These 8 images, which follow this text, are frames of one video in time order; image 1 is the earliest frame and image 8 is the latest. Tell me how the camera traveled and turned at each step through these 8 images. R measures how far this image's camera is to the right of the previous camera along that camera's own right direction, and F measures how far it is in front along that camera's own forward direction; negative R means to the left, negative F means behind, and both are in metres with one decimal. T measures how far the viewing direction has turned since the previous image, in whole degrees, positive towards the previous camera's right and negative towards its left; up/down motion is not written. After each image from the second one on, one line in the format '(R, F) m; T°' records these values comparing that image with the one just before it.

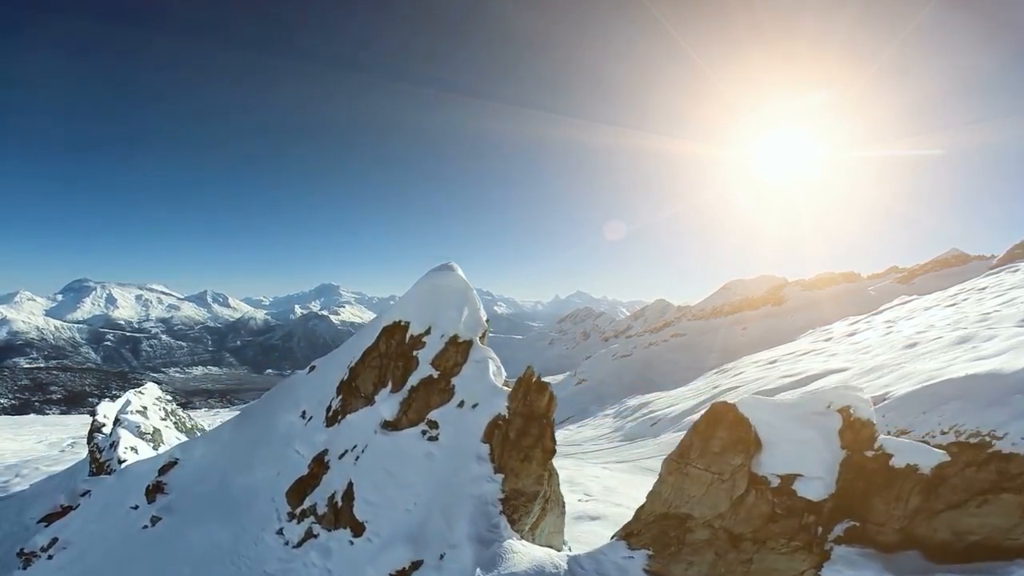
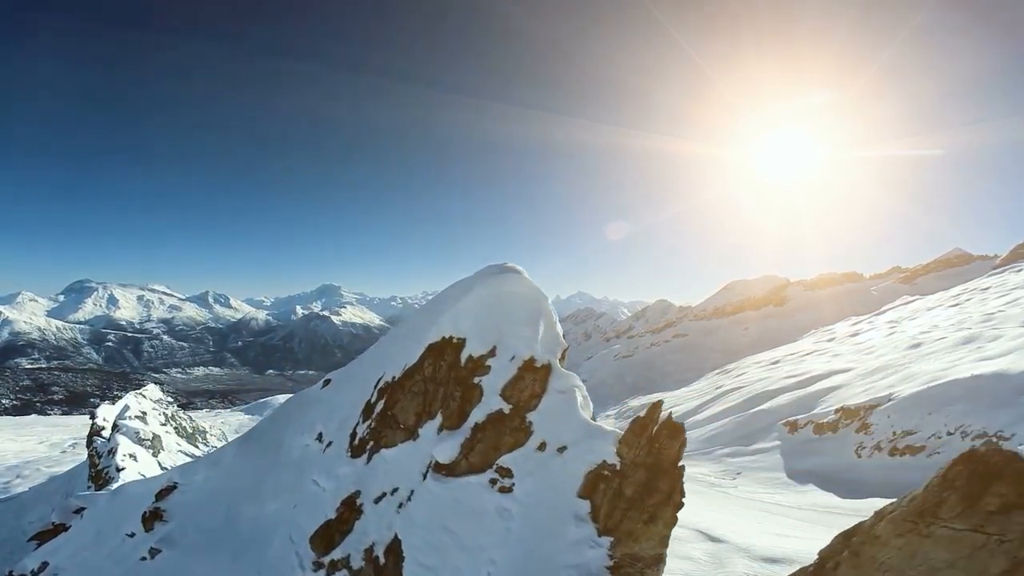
(-1.1, +1.5) m; 0°
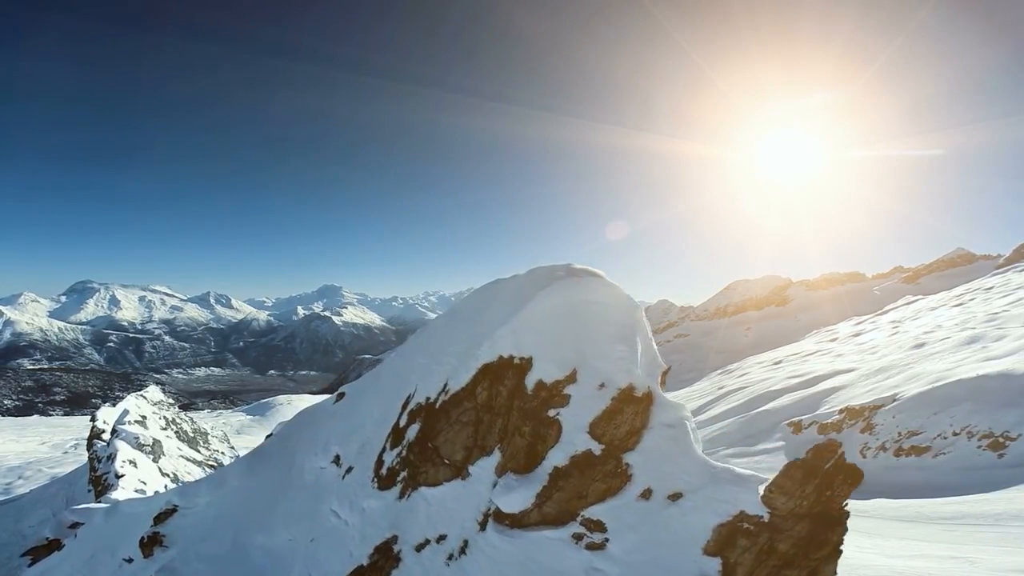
(-0.8, +1.1) m; 0°
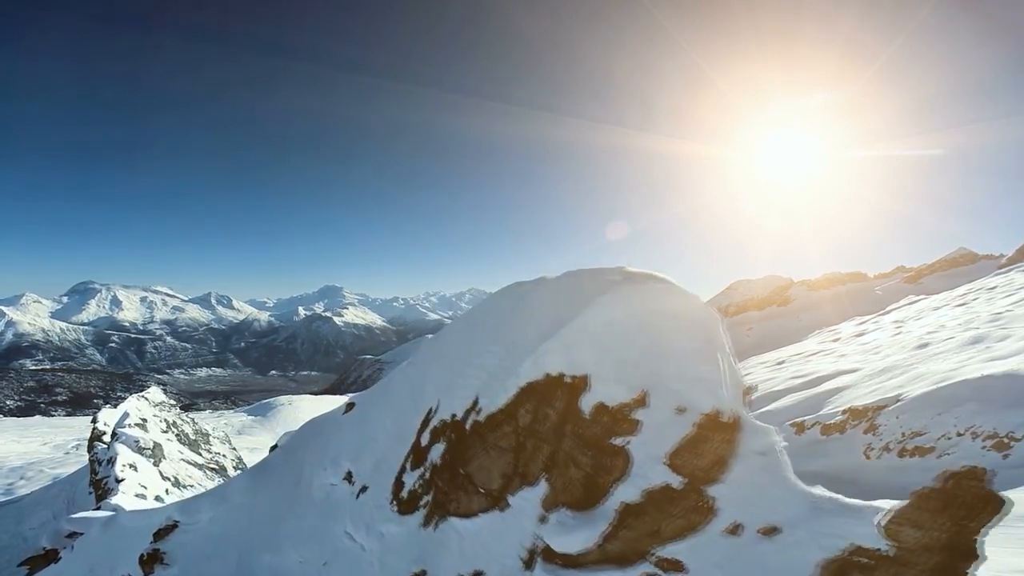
(-0.5, +0.7) m; 0°
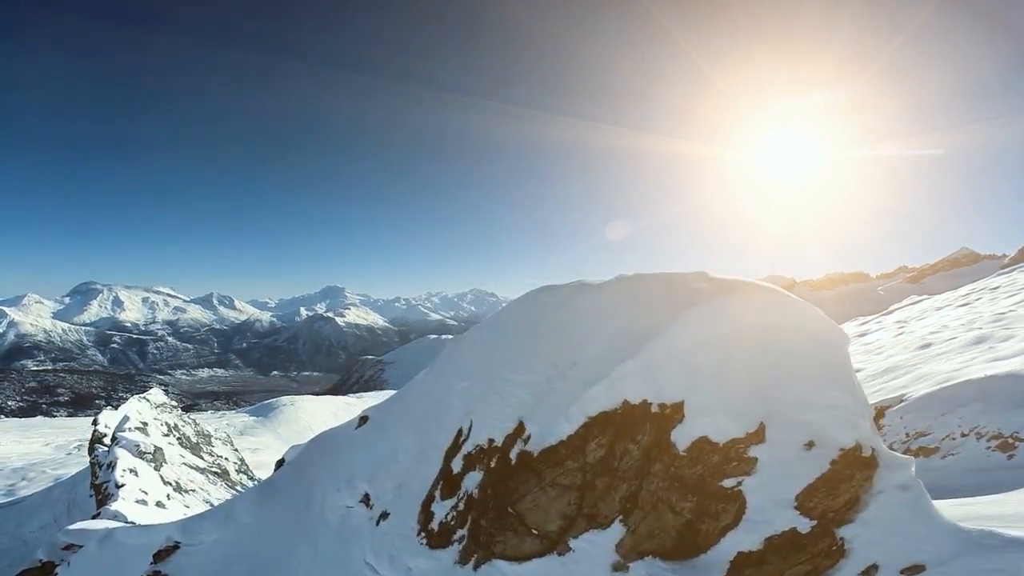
(-0.5, +0.7) m; 0°
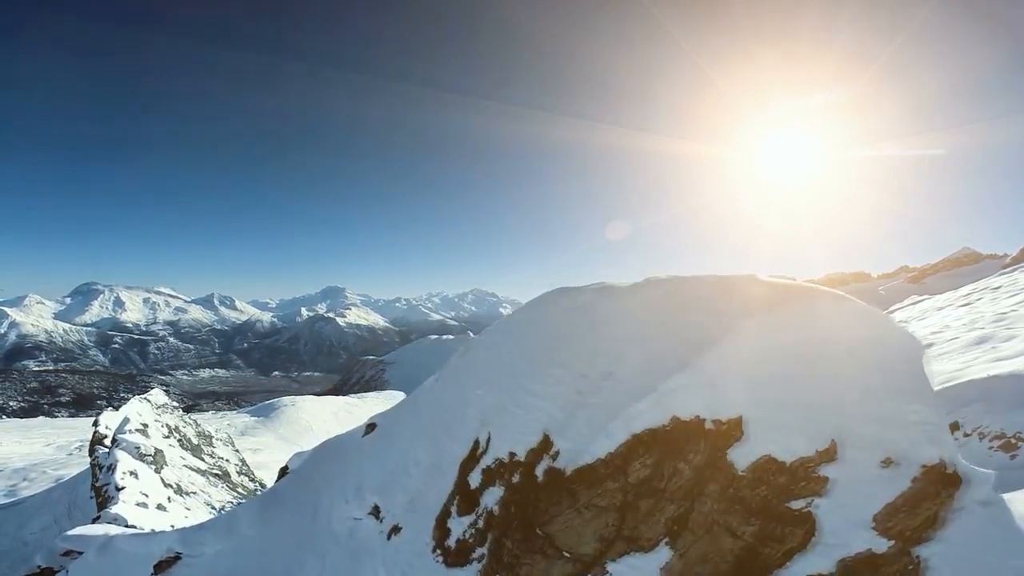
(-0.2, +0.3) m; 0°
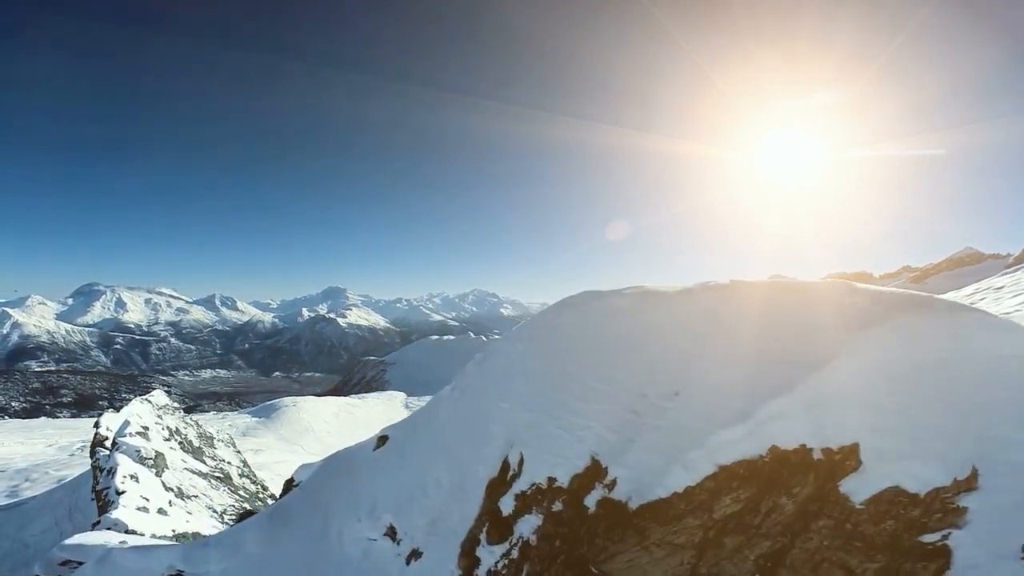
(-0.4, +0.5) m; 0°
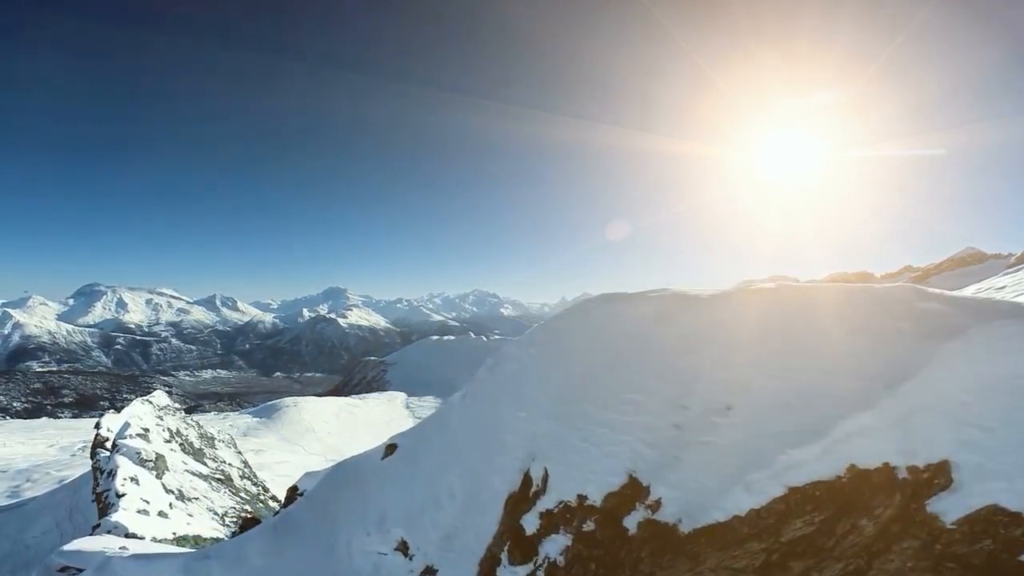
(-0.2, +0.3) m; 0°
